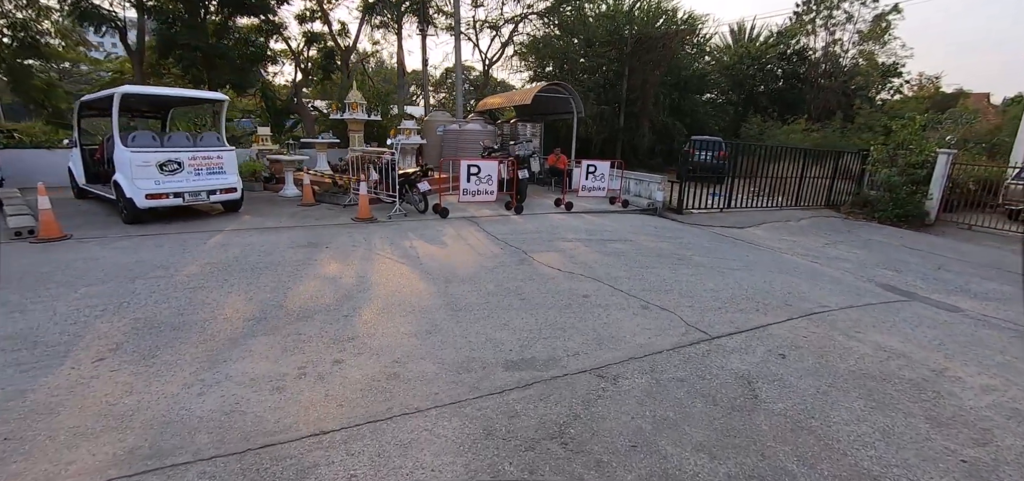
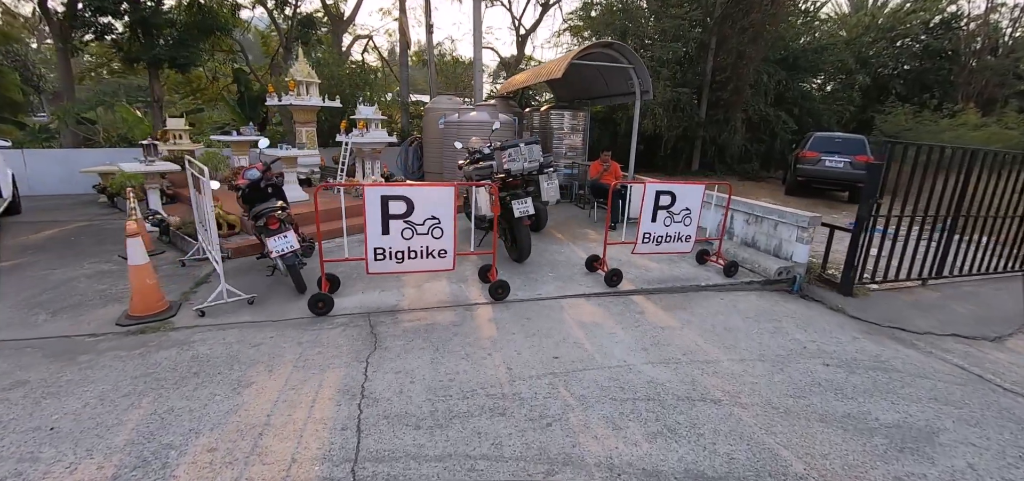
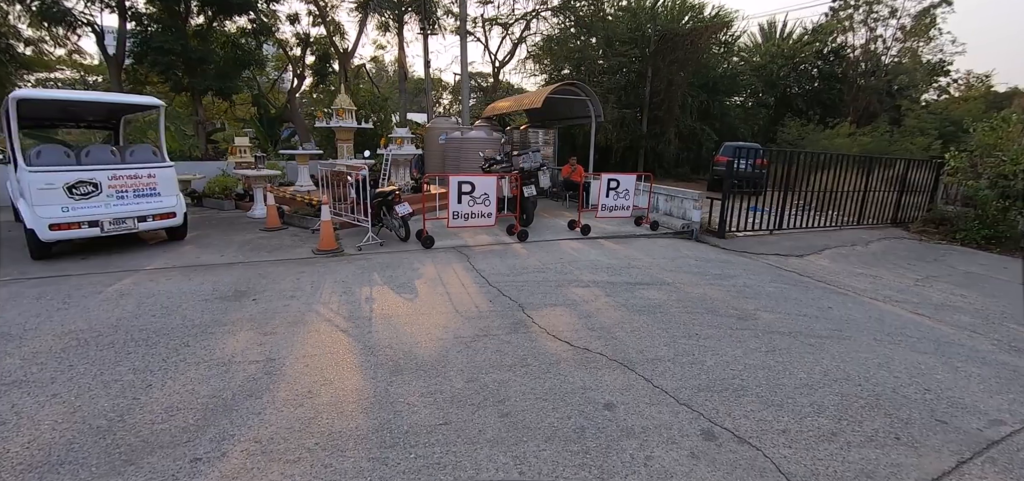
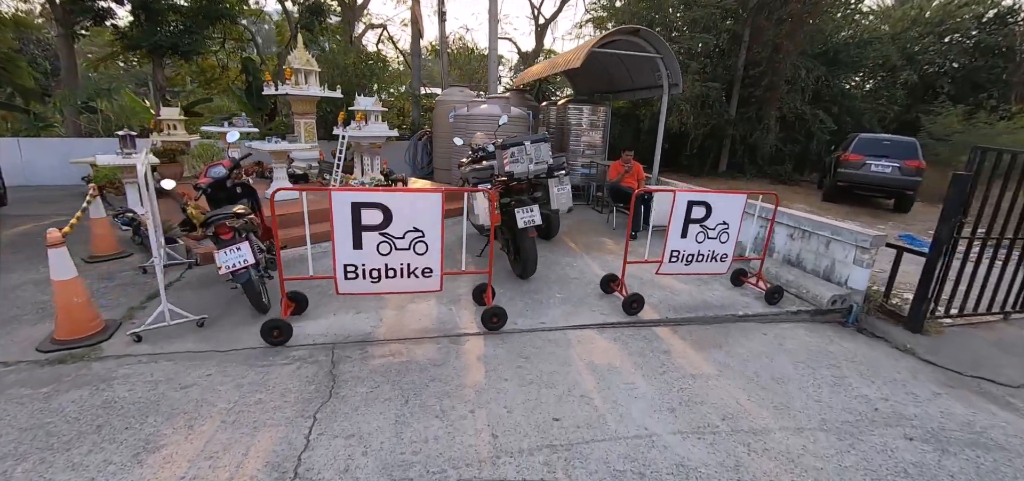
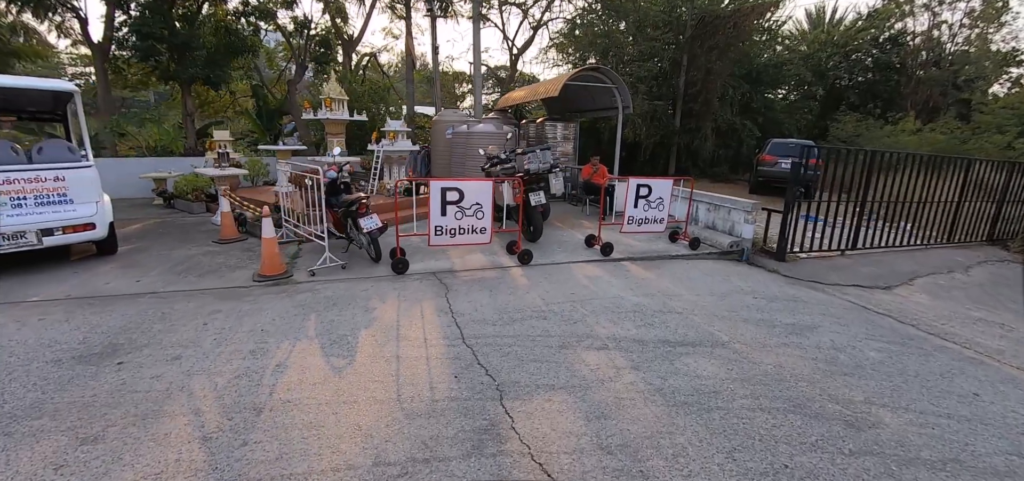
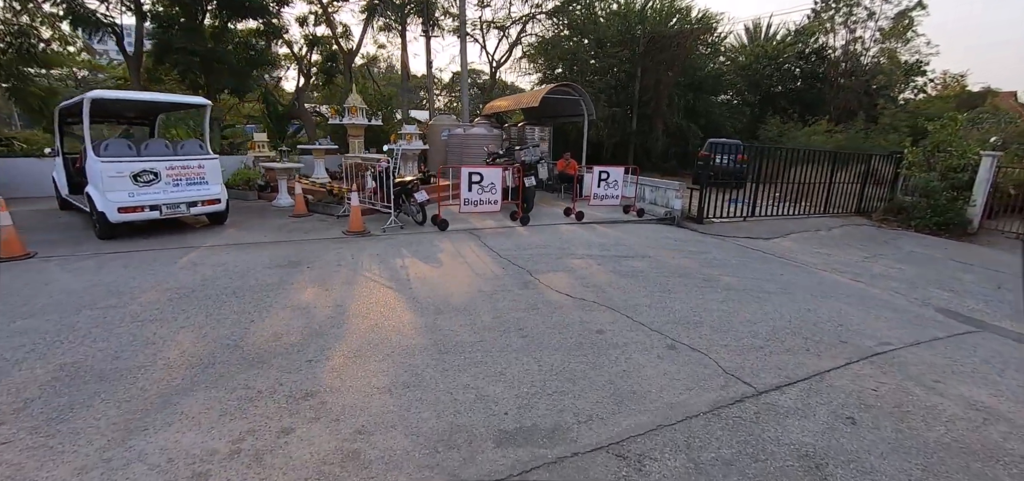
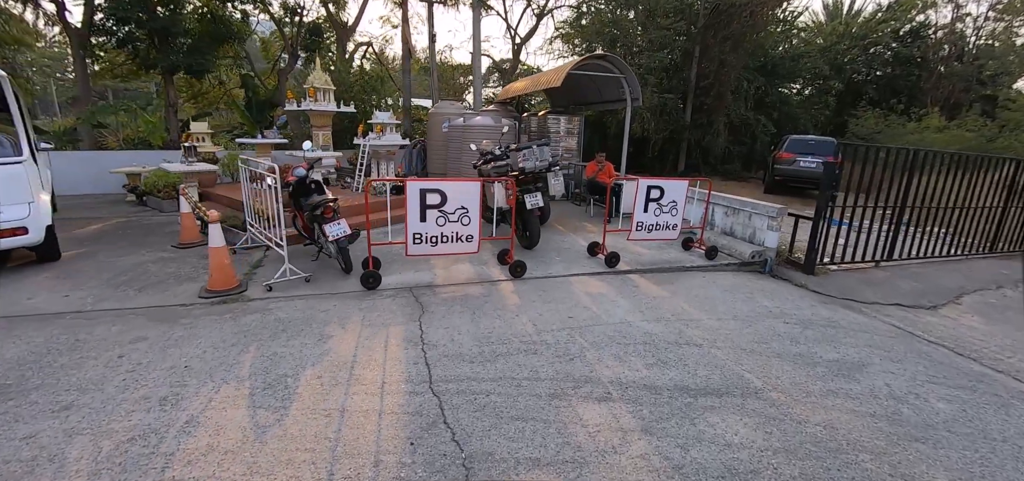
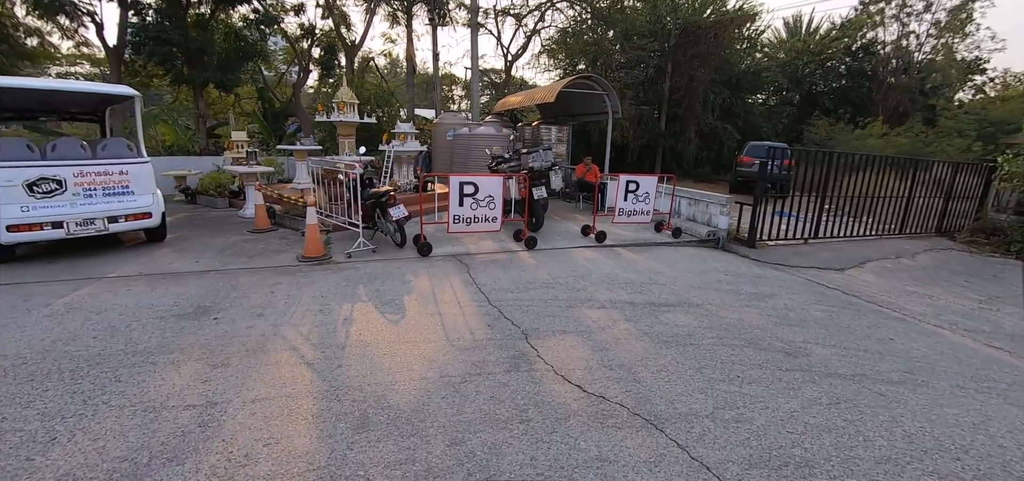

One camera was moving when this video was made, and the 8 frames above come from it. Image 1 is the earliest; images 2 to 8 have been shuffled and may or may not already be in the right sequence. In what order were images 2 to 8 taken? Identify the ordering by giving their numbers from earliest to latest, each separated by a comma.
6, 3, 8, 5, 7, 2, 4
